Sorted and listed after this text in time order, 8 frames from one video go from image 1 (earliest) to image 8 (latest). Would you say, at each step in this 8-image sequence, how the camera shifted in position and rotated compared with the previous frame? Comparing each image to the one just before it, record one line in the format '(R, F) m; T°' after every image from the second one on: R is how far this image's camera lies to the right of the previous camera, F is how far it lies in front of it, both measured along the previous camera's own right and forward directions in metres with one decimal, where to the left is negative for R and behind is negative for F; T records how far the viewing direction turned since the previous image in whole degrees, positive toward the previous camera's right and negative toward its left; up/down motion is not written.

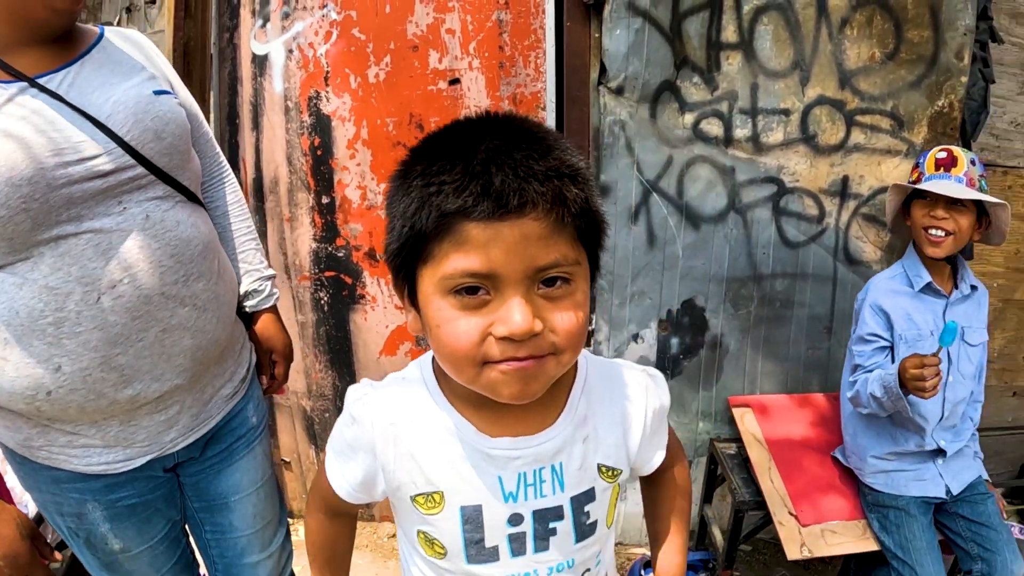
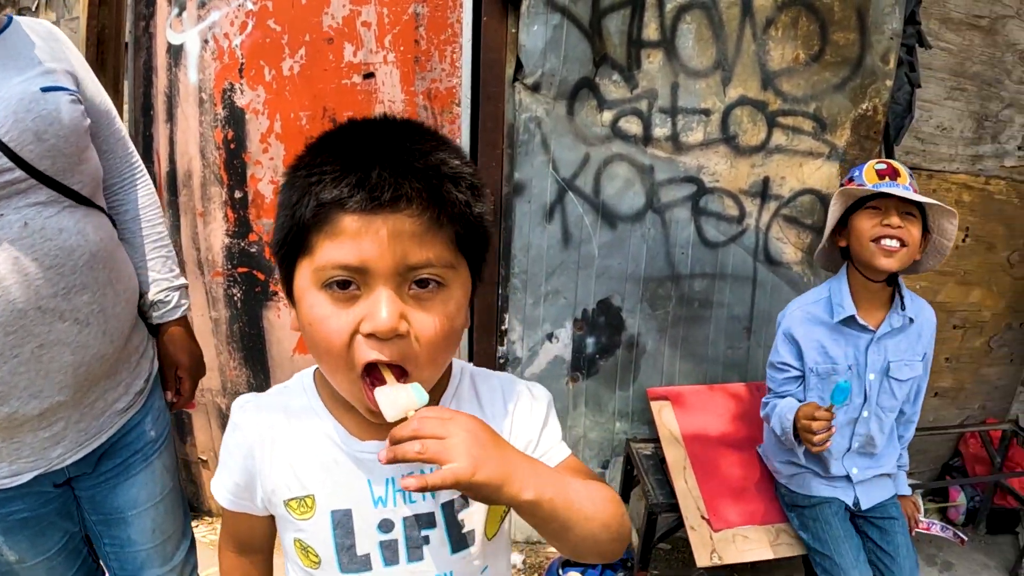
(+0.3, 0.0) m; +1°
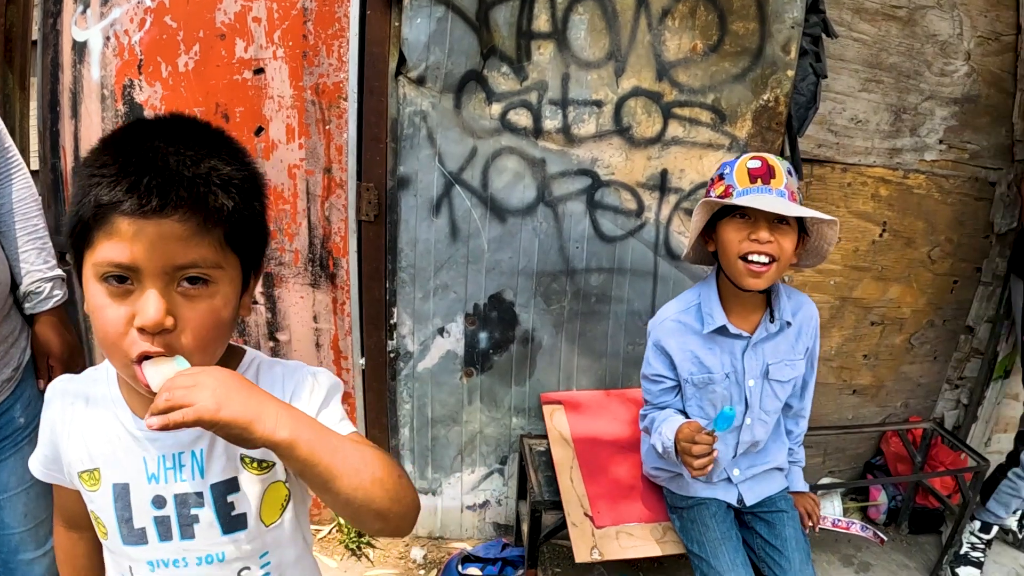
(+0.5, 0.0) m; -1°
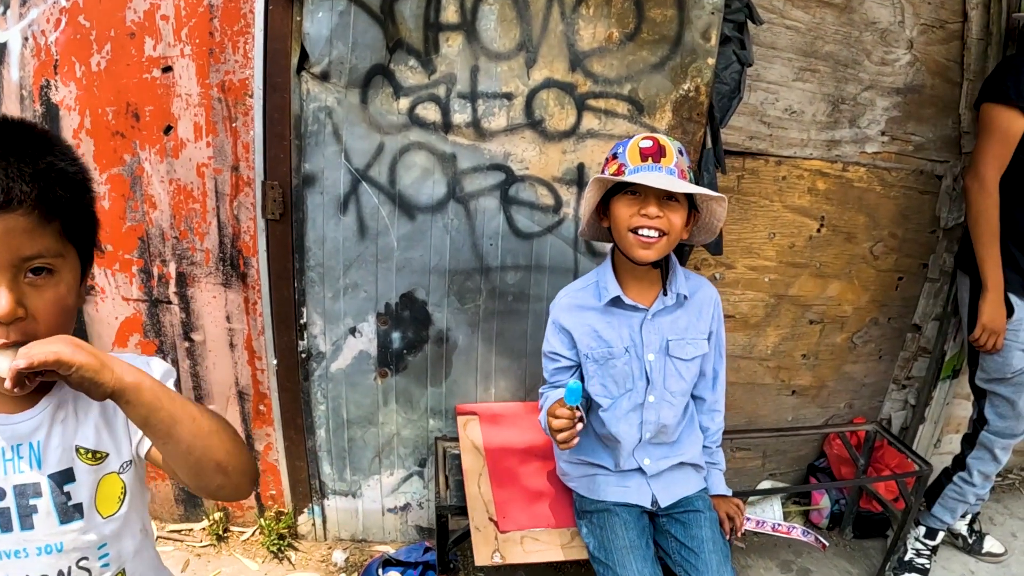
(+0.4, +0.1) m; -1°
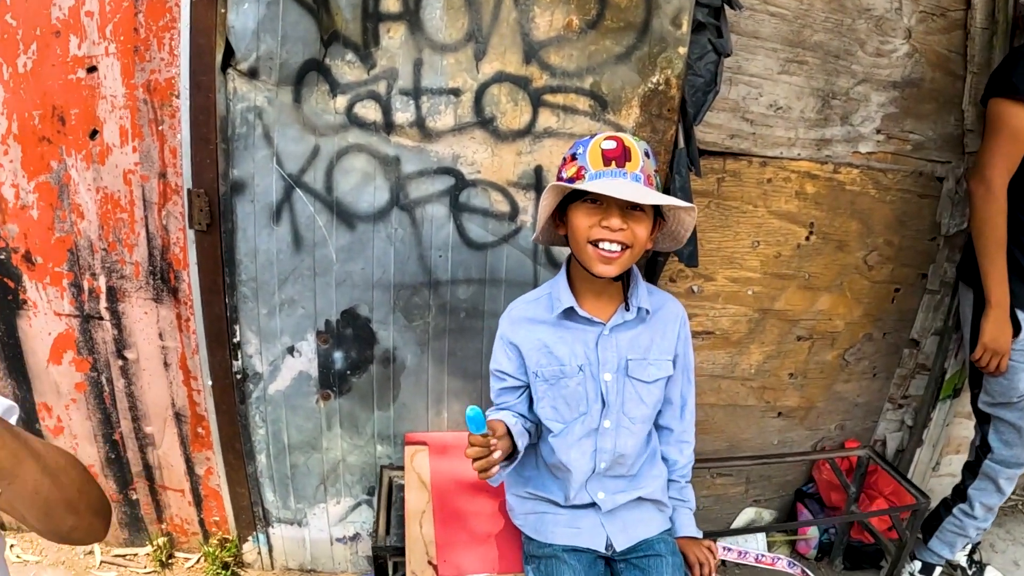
(+0.2, +0.2) m; -1°
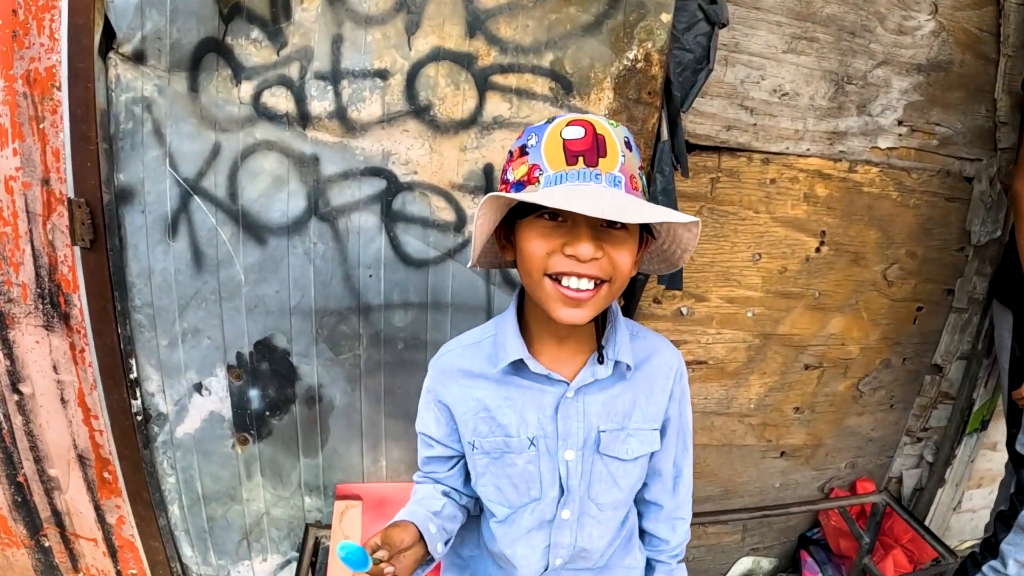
(+0.2, +0.4) m; 0°
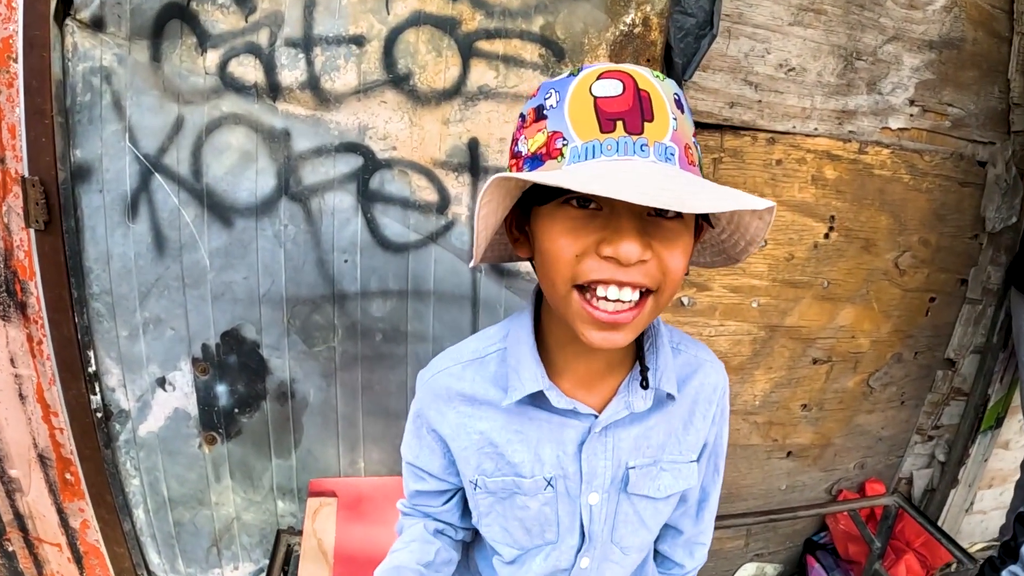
(0.0, +0.1) m; 0°
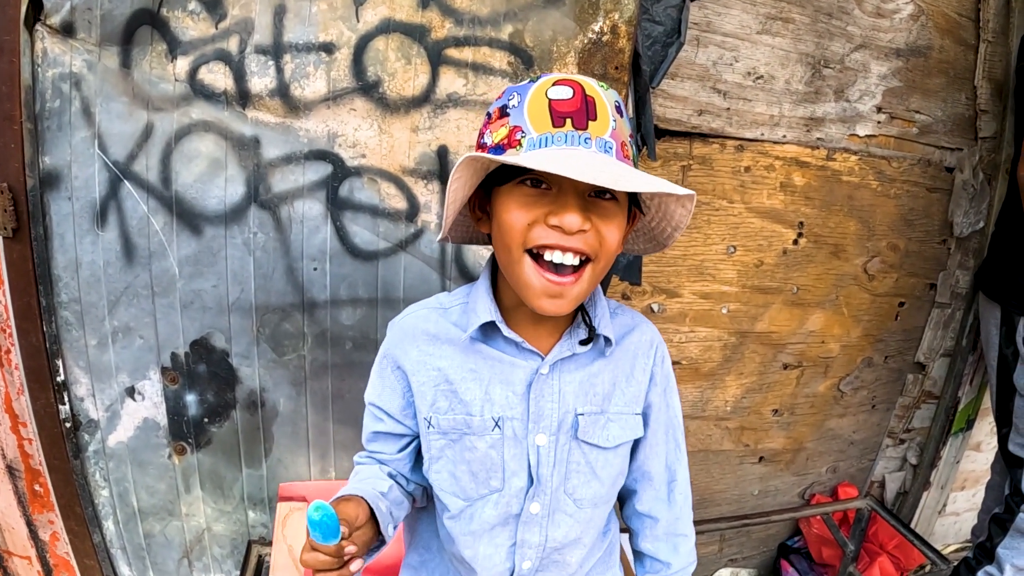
(+0.1, 0.0) m; +1°
